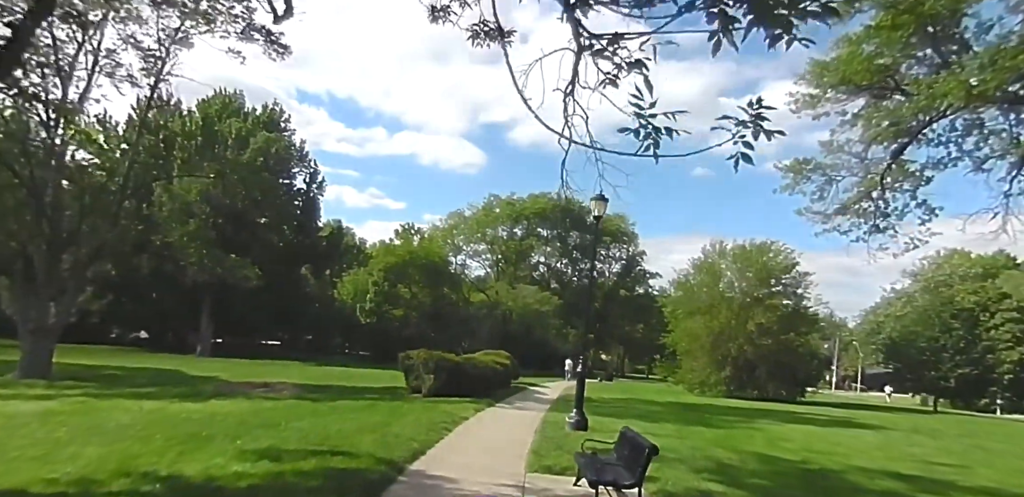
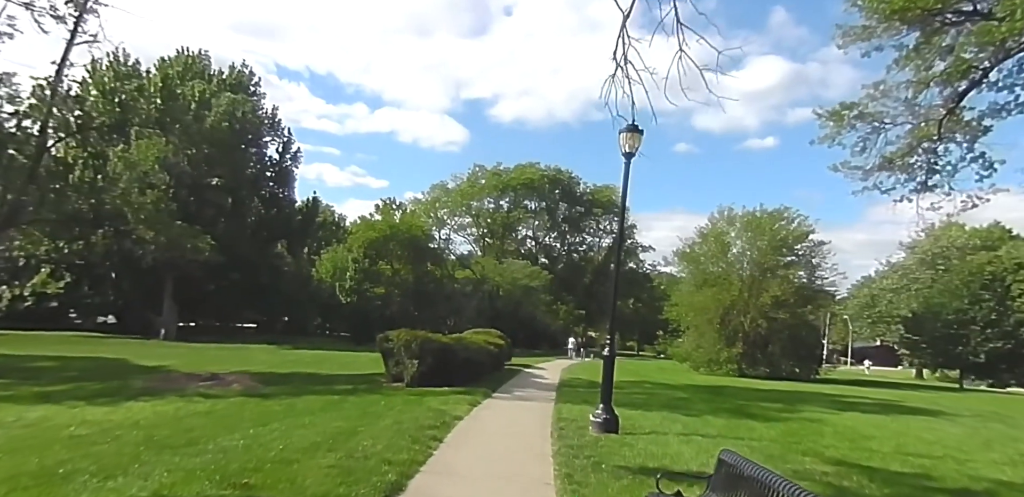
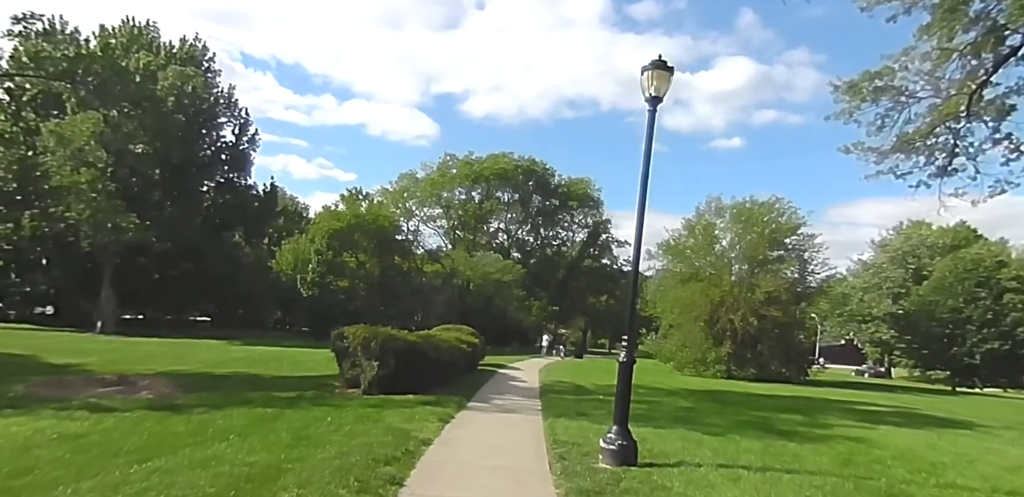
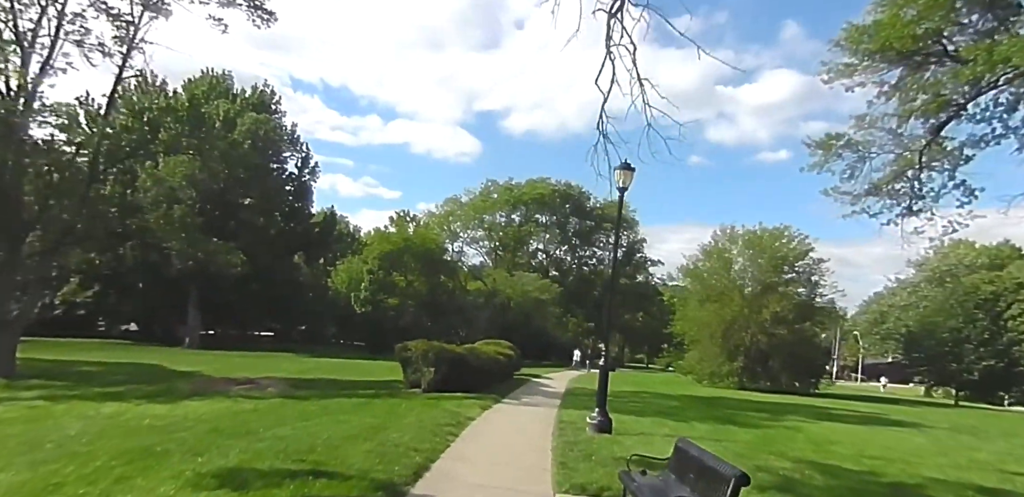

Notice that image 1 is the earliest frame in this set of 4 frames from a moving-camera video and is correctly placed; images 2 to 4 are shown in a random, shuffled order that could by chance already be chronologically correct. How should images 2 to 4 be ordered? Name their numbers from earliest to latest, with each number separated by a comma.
4, 2, 3
